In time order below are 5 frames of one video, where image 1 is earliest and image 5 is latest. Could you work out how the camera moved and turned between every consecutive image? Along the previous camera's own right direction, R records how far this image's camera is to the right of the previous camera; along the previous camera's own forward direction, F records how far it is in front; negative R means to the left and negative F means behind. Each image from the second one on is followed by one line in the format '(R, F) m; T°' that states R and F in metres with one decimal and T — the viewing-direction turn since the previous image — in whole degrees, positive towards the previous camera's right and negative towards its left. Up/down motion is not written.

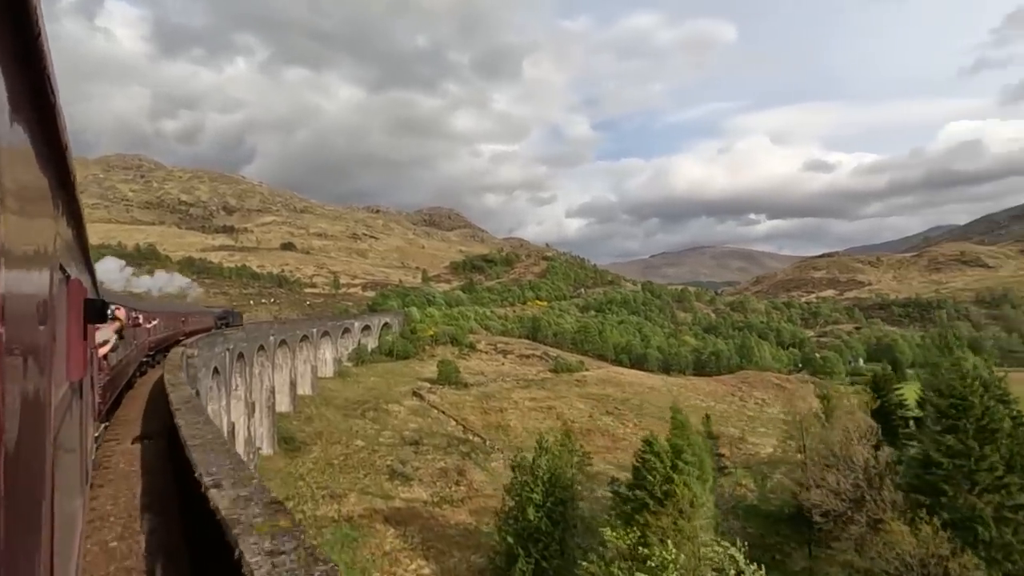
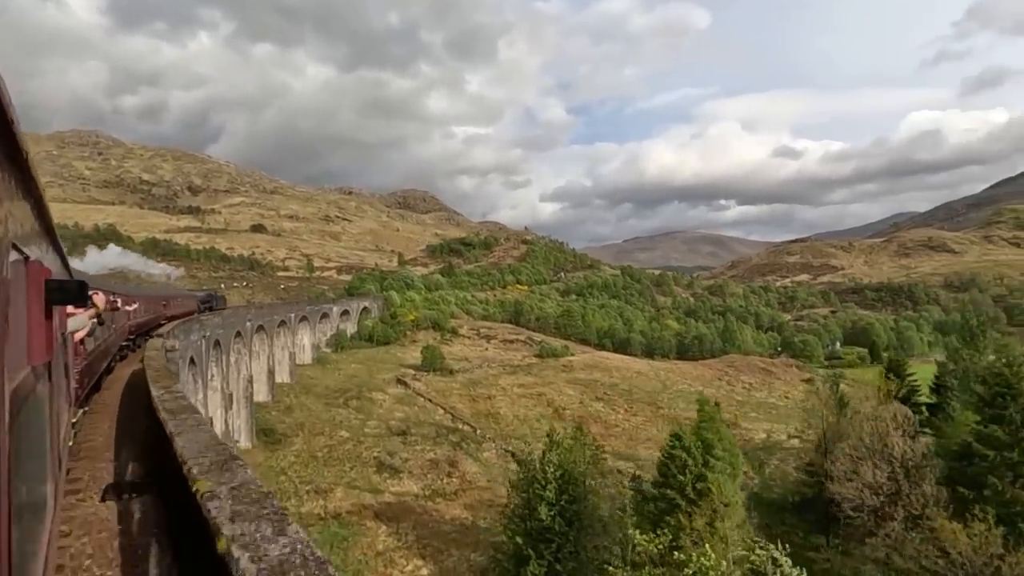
(-1.2, +1.9) m; +2°
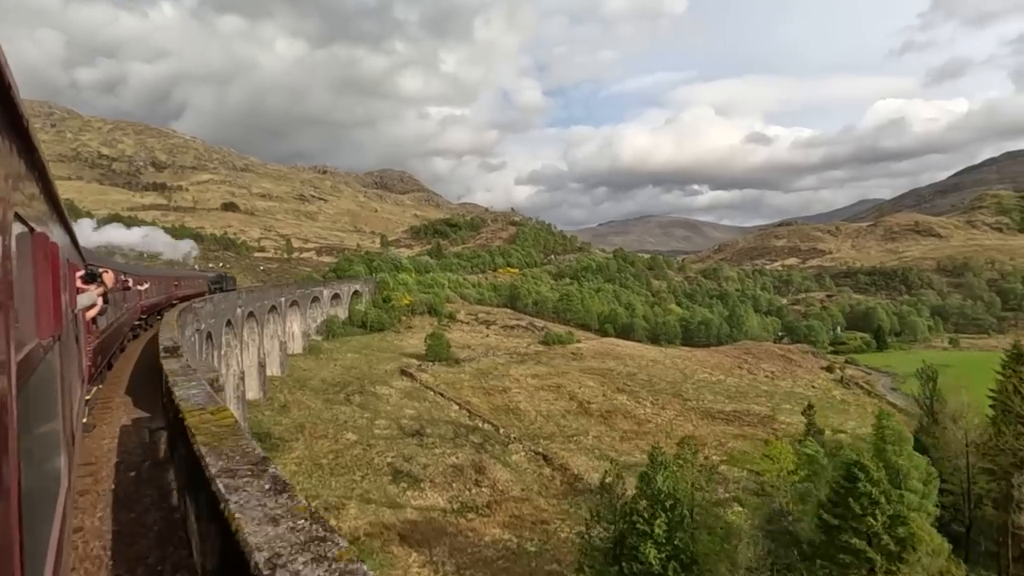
(-2.9, +4.9) m; +3°
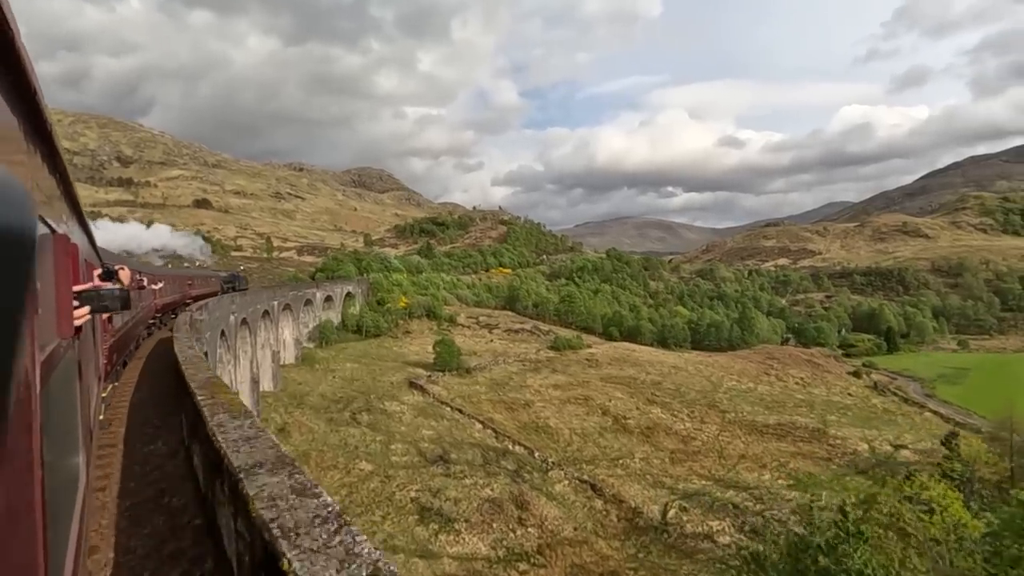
(-2.7, +4.9) m; +2°
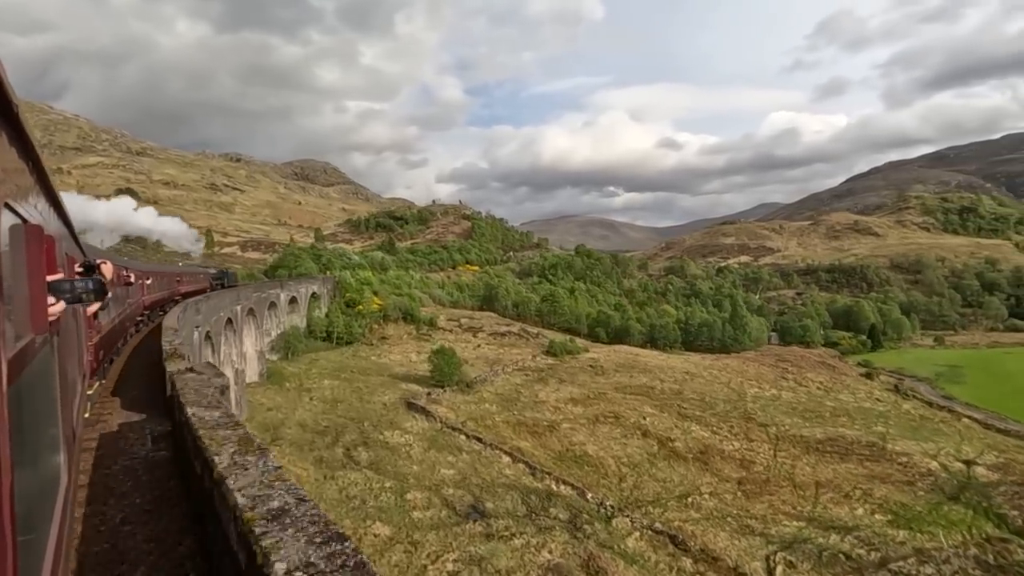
(-3.5, +6.6) m; +5°
